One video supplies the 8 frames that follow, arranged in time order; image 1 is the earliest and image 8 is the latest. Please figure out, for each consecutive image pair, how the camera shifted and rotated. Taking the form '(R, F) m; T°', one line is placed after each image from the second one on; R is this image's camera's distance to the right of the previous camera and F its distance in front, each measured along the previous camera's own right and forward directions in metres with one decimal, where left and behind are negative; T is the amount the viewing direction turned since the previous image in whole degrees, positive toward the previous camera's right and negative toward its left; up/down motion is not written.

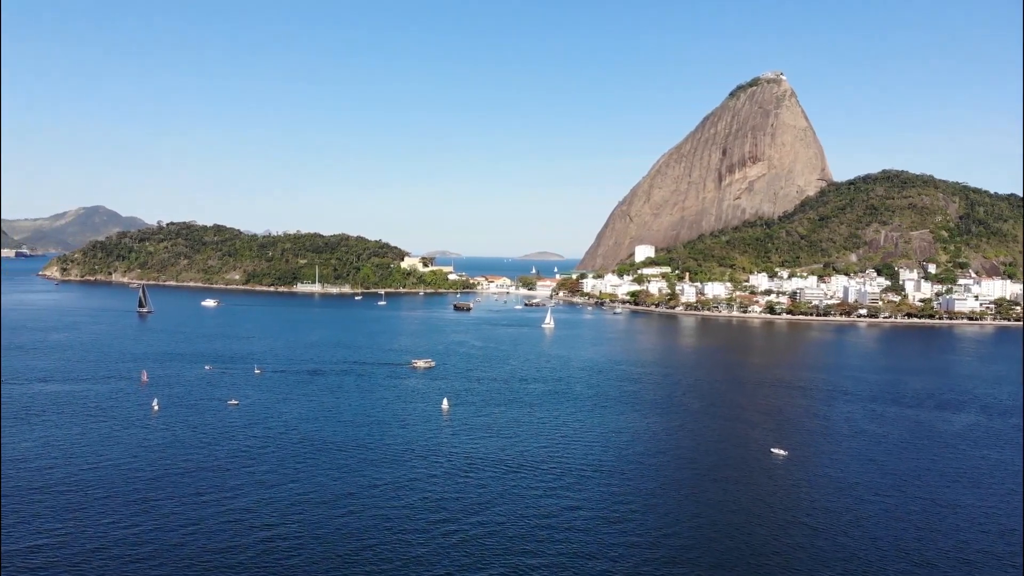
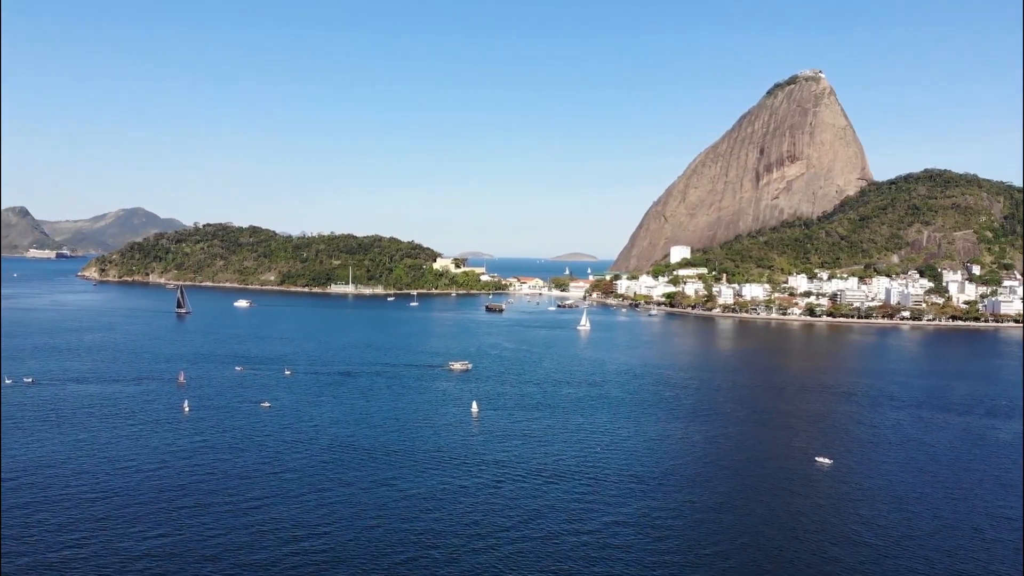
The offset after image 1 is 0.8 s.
(0.0, +0.4) m; -2°
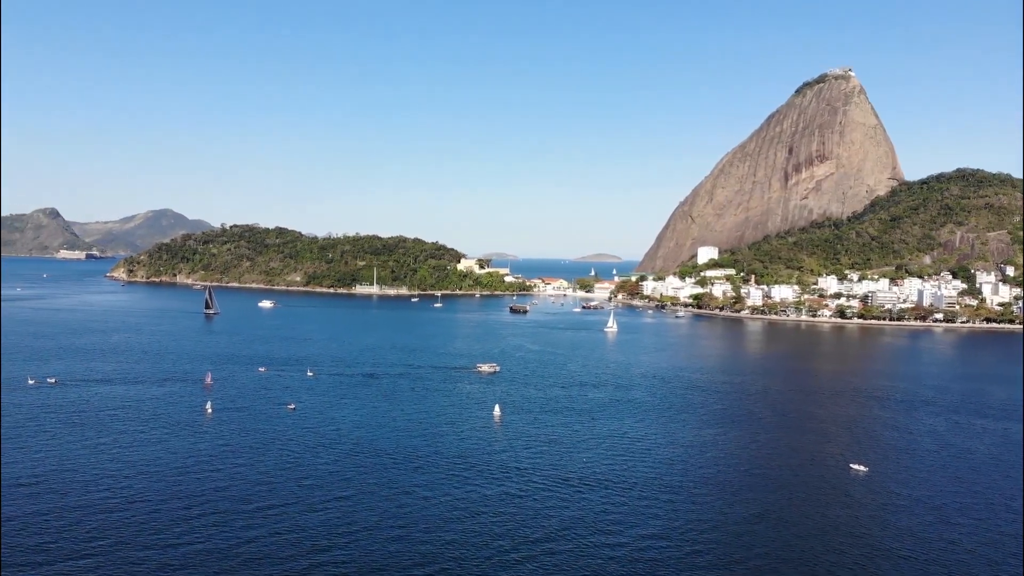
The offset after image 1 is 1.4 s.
(0.0, +0.3) m; -1°
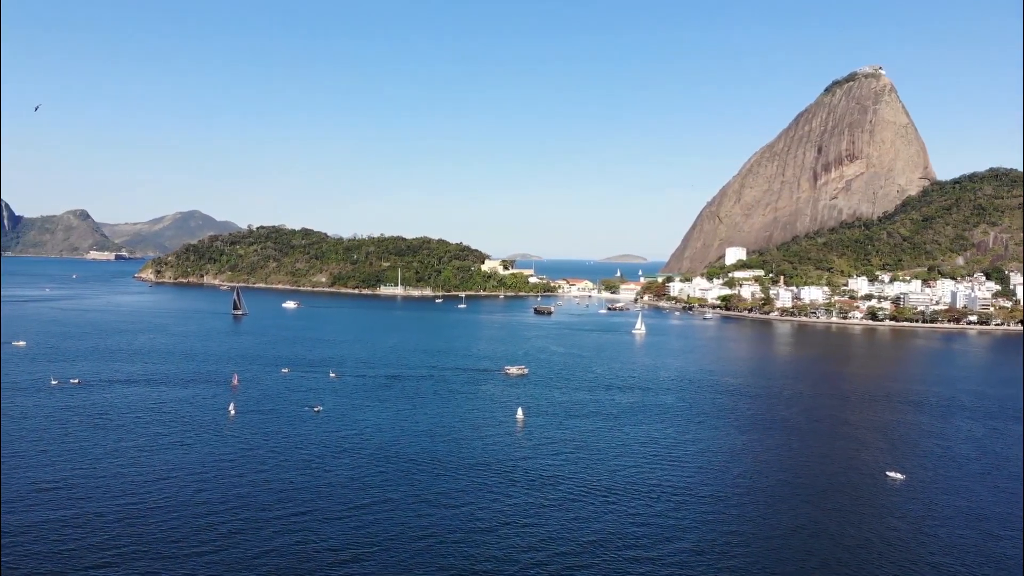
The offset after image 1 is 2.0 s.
(0.0, +0.3) m; -1°
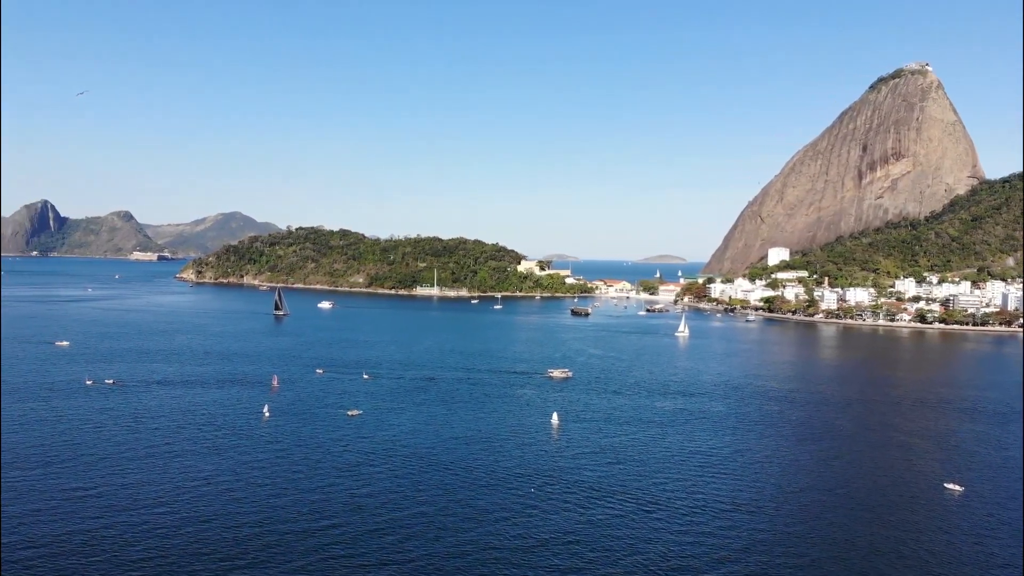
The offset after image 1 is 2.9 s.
(0.0, +0.4) m; -2°
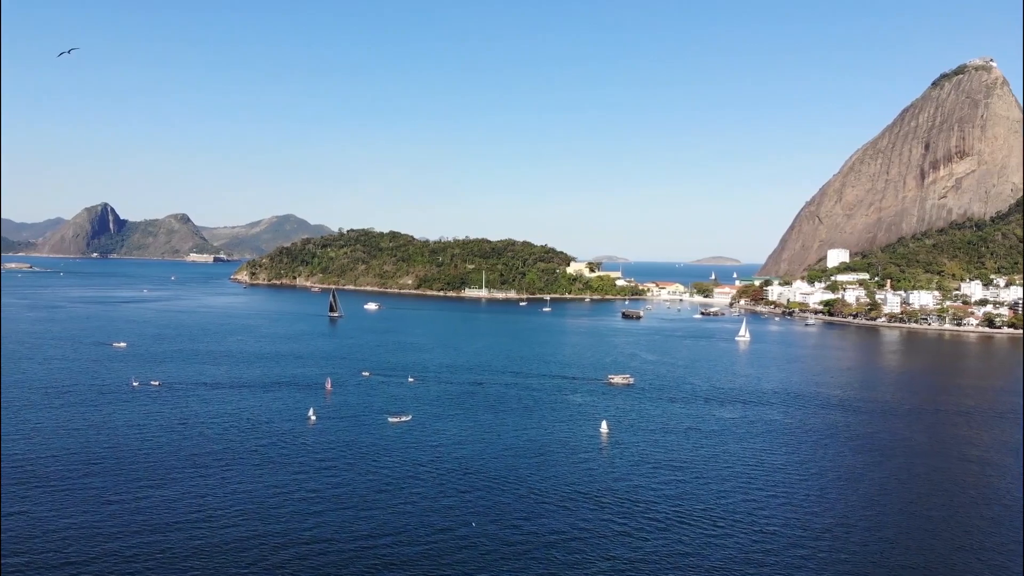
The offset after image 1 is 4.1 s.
(0.0, +0.5) m; -3°
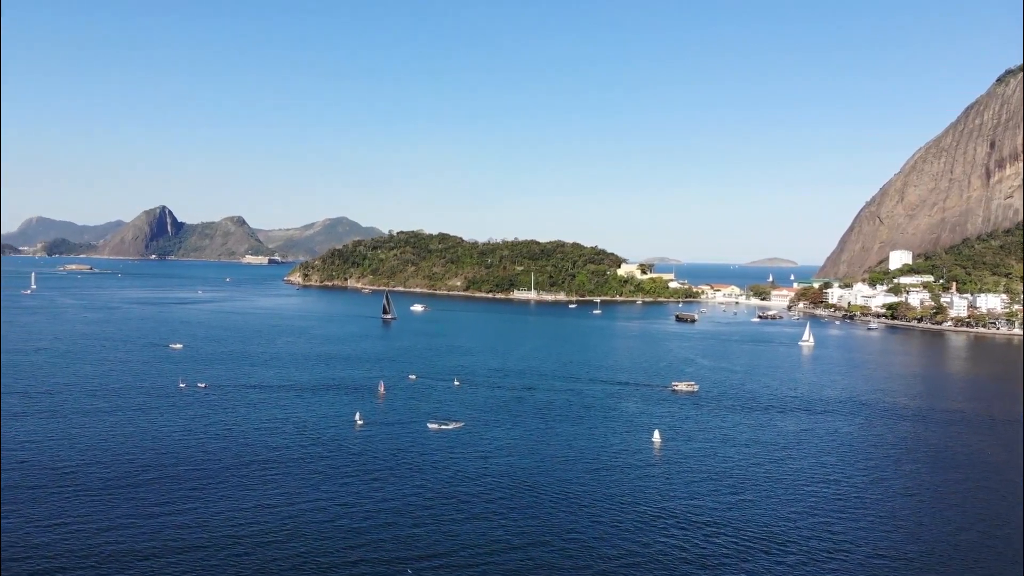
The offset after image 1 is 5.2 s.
(0.0, +0.4) m; -3°
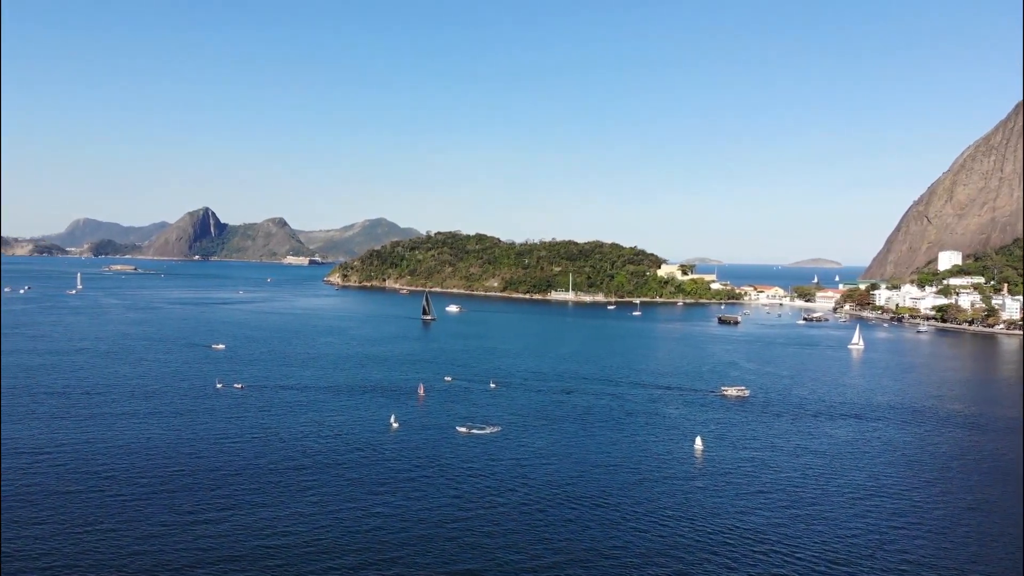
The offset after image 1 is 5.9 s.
(0.0, +0.3) m; -2°
